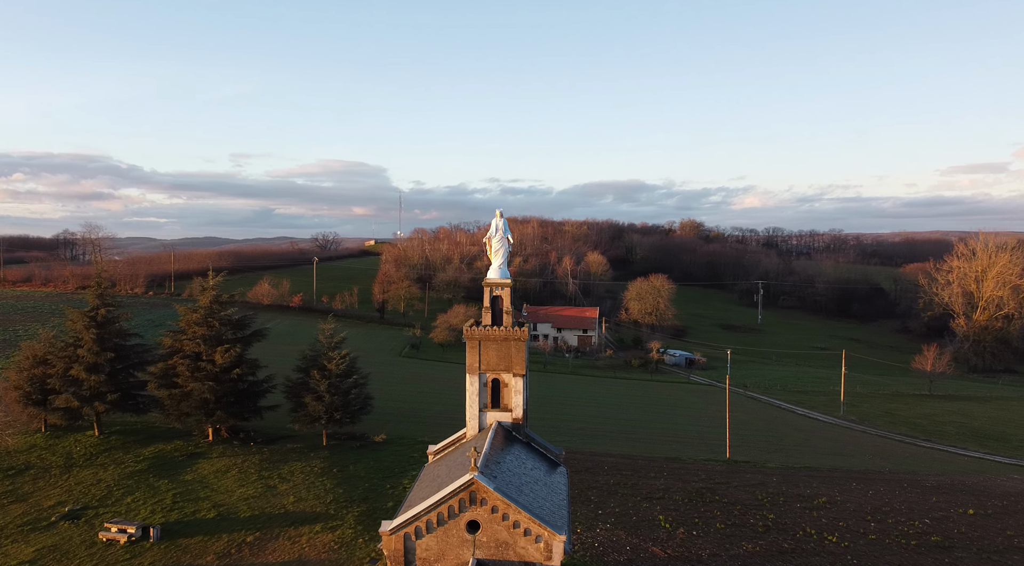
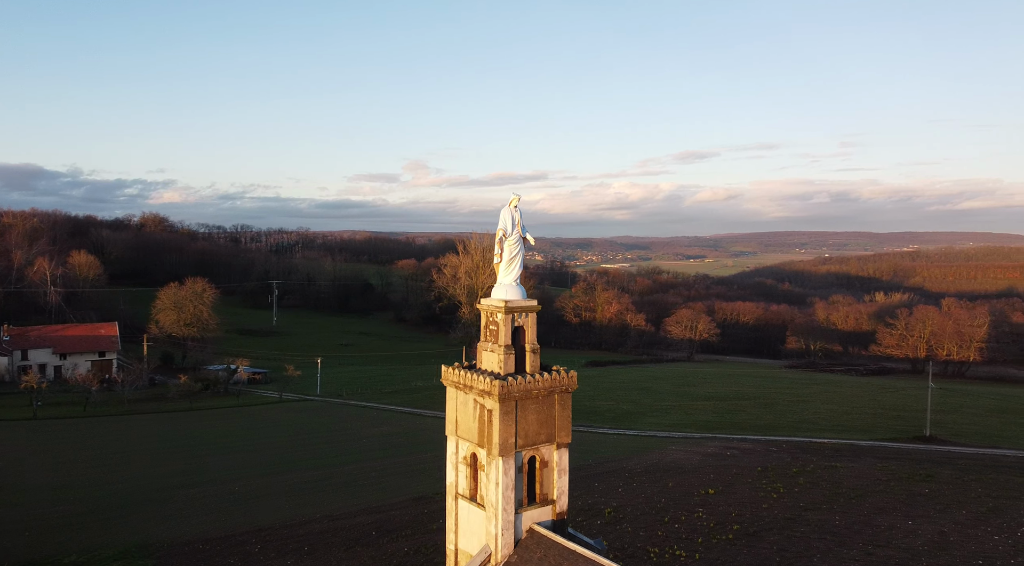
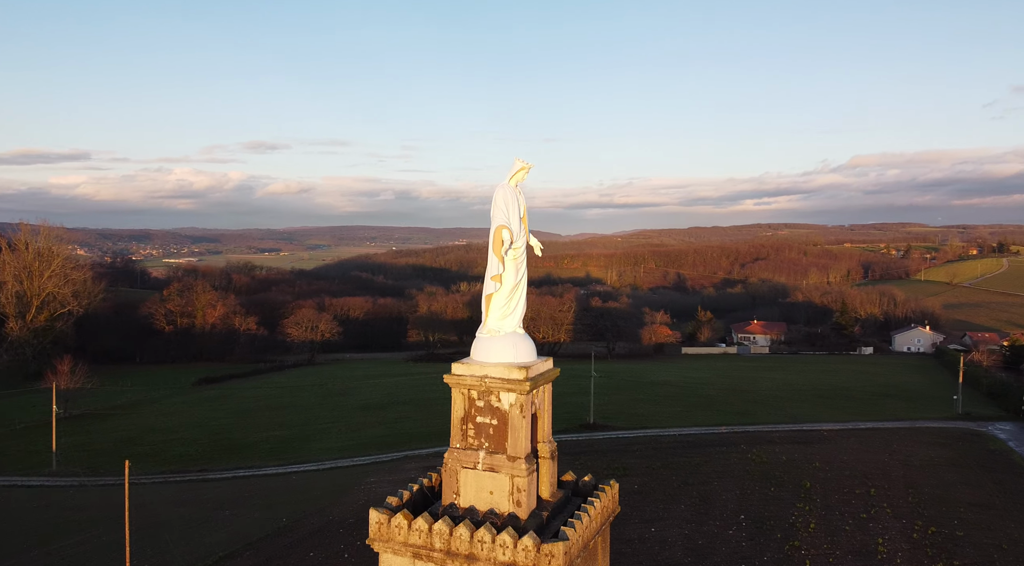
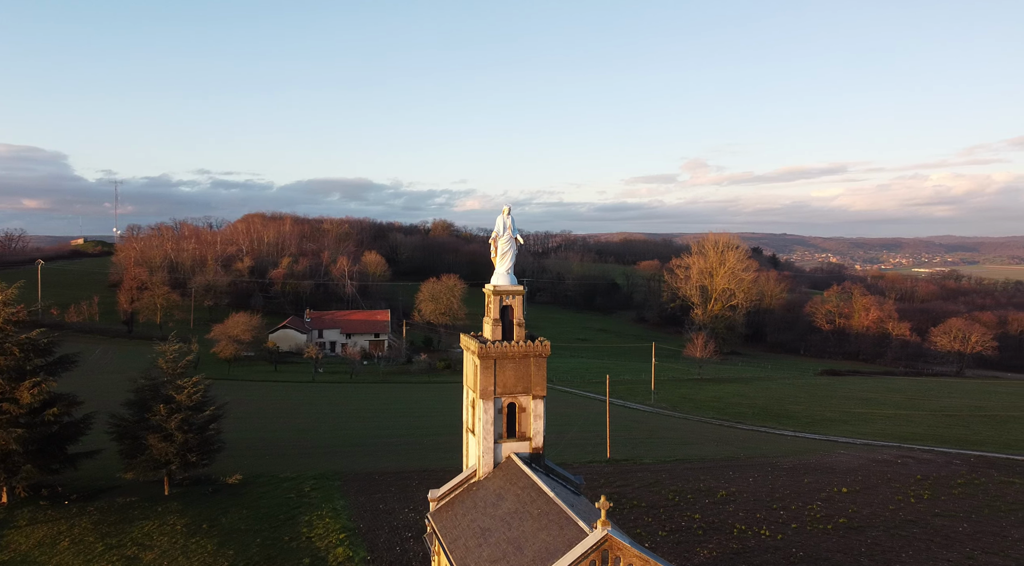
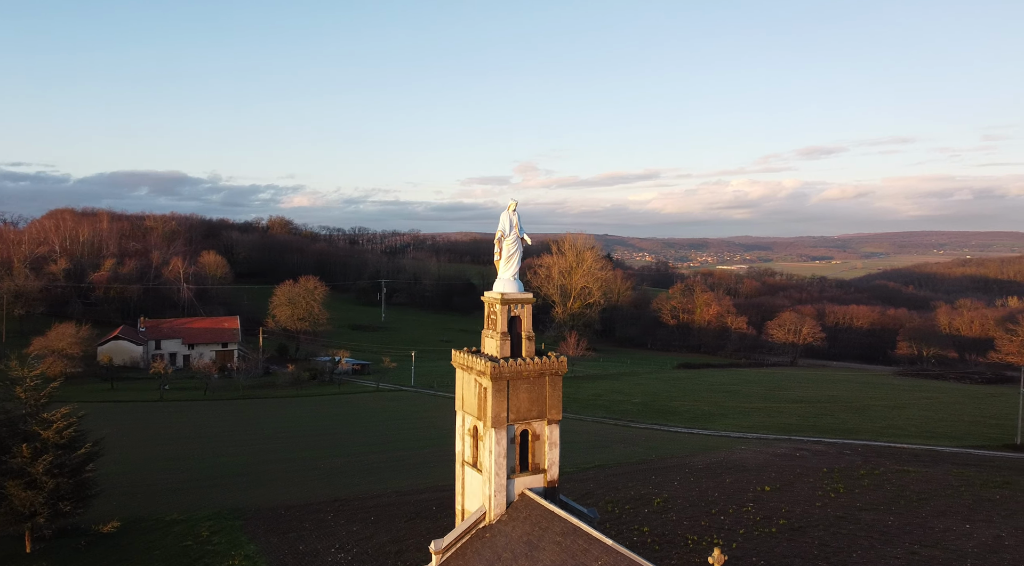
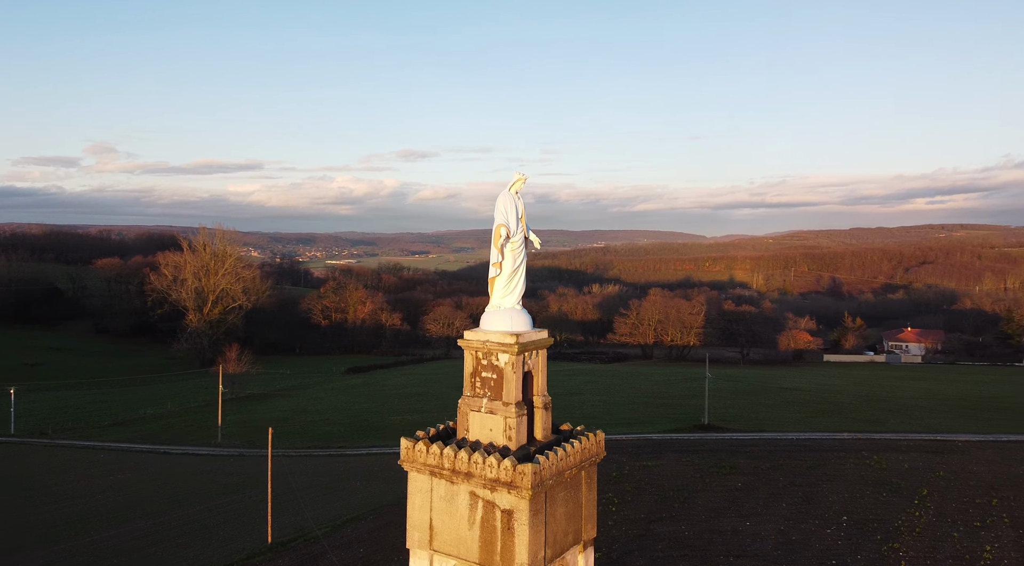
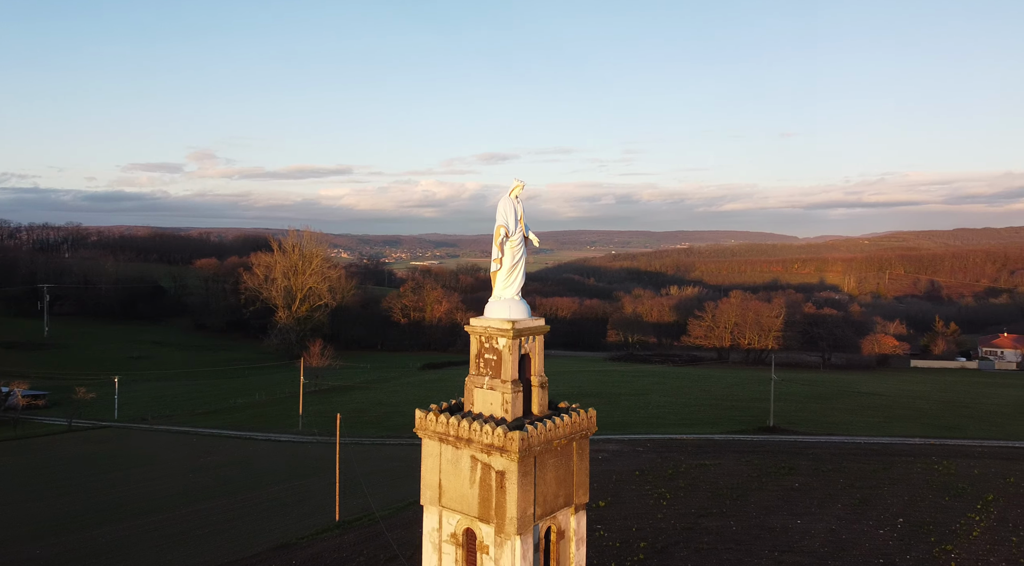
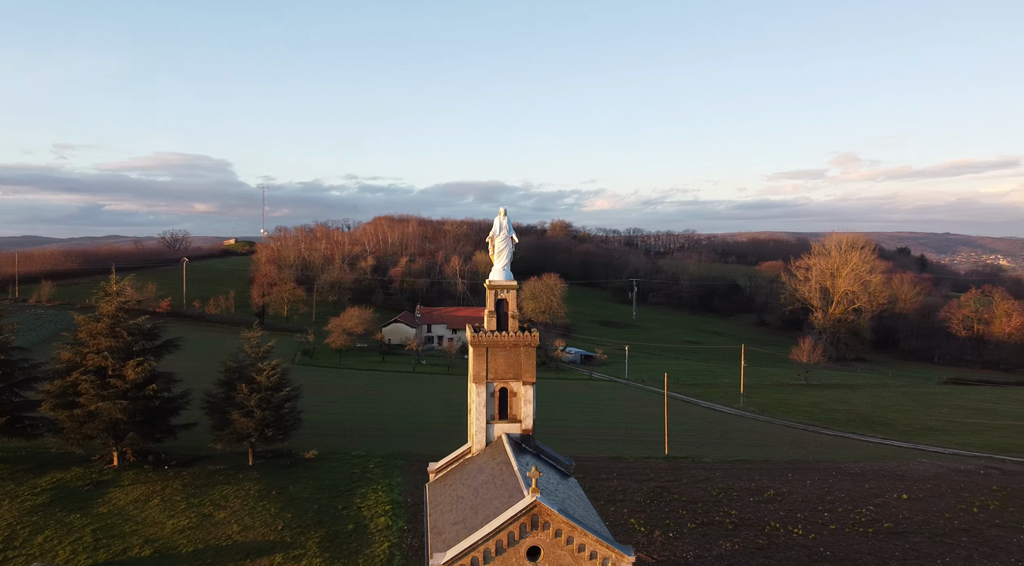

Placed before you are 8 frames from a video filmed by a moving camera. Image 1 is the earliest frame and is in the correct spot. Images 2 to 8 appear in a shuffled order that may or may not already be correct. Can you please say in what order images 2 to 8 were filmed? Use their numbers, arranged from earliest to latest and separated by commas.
8, 4, 5, 2, 7, 6, 3
